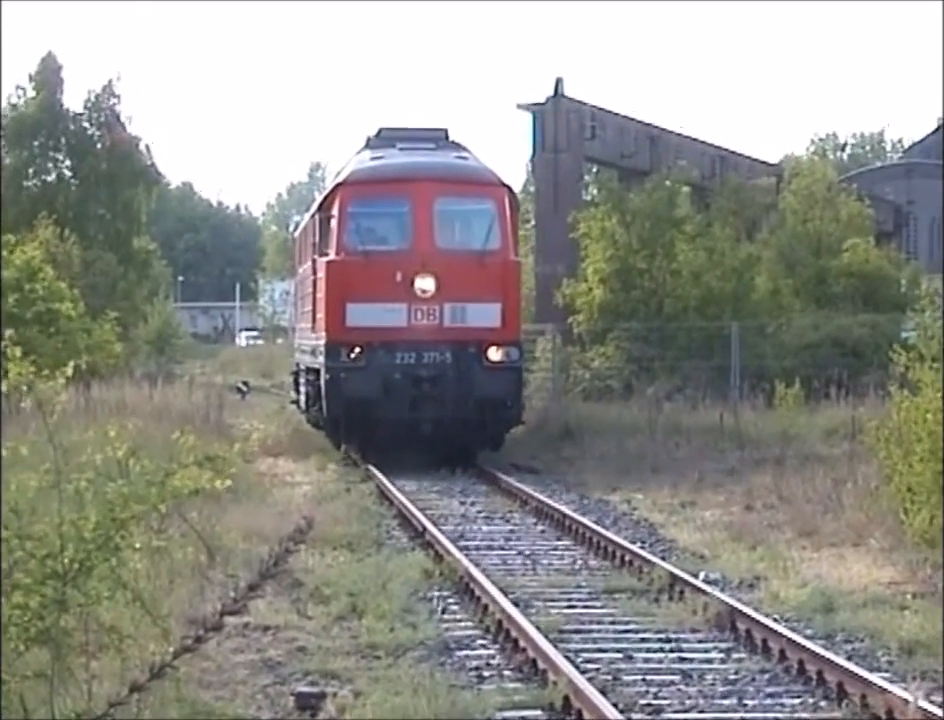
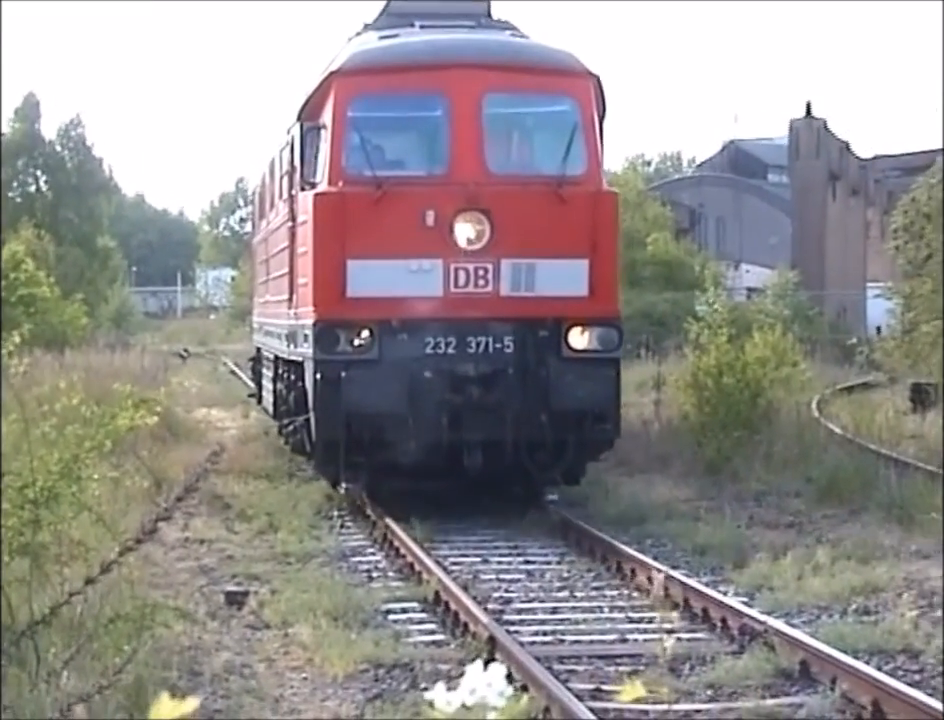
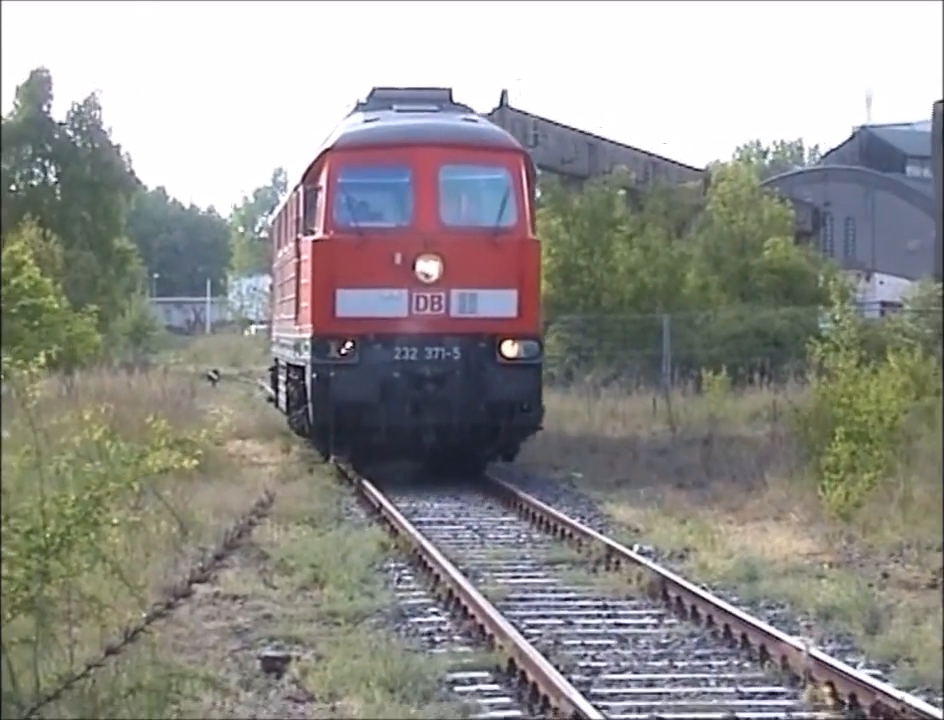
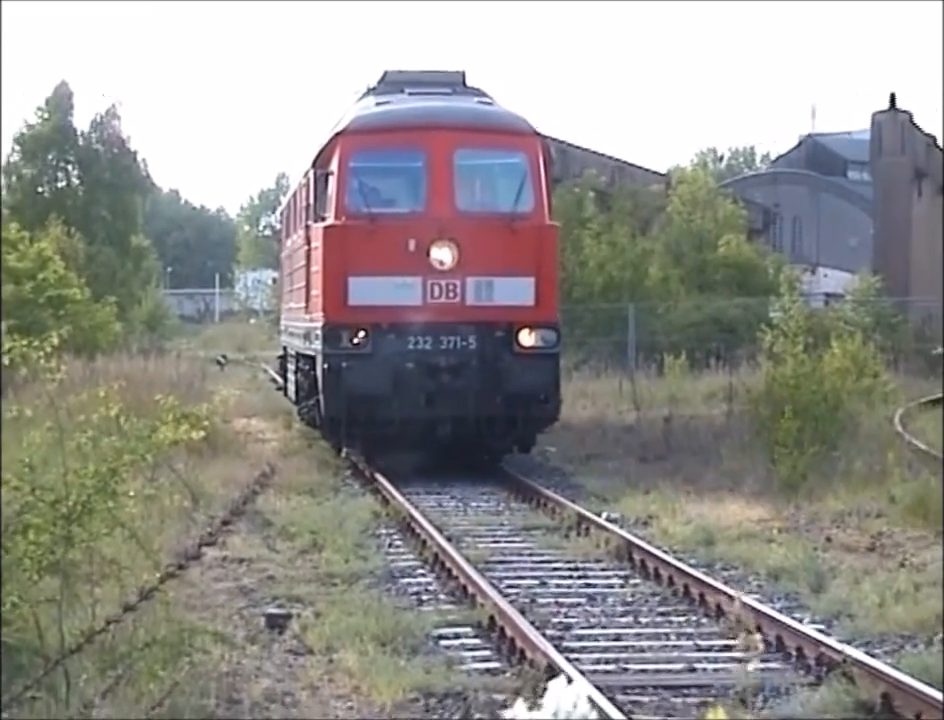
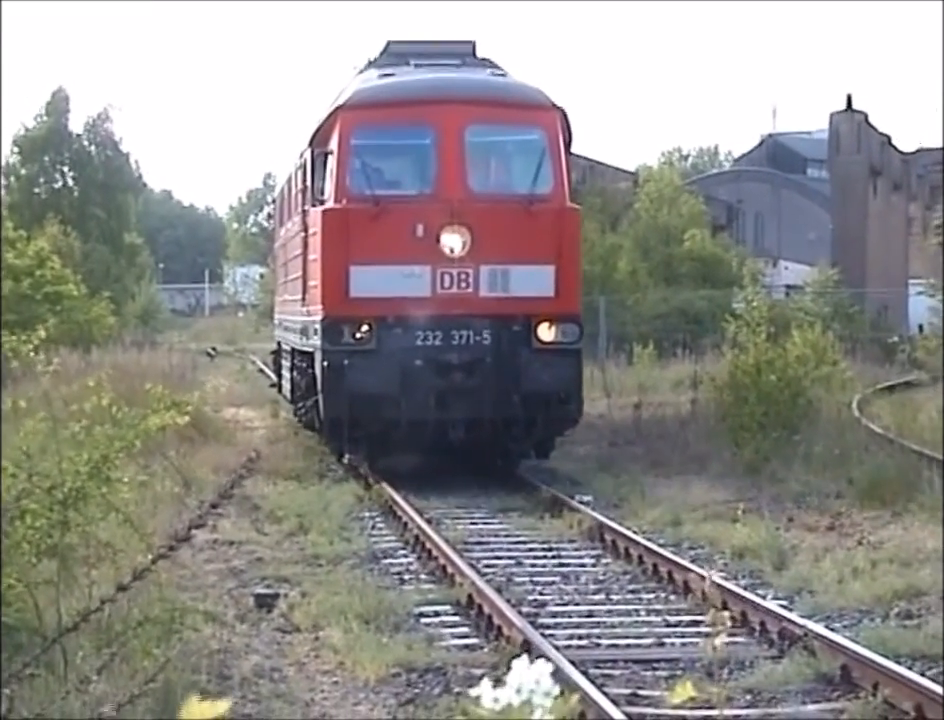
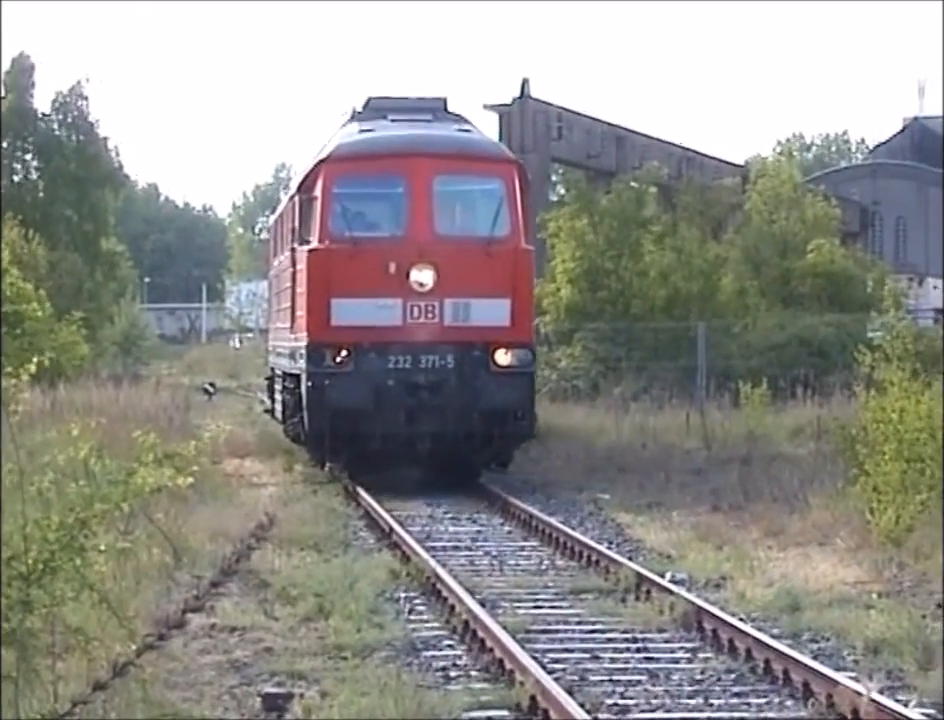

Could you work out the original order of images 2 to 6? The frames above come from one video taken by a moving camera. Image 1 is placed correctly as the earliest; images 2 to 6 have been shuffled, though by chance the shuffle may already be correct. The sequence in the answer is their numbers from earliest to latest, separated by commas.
6, 3, 4, 5, 2
